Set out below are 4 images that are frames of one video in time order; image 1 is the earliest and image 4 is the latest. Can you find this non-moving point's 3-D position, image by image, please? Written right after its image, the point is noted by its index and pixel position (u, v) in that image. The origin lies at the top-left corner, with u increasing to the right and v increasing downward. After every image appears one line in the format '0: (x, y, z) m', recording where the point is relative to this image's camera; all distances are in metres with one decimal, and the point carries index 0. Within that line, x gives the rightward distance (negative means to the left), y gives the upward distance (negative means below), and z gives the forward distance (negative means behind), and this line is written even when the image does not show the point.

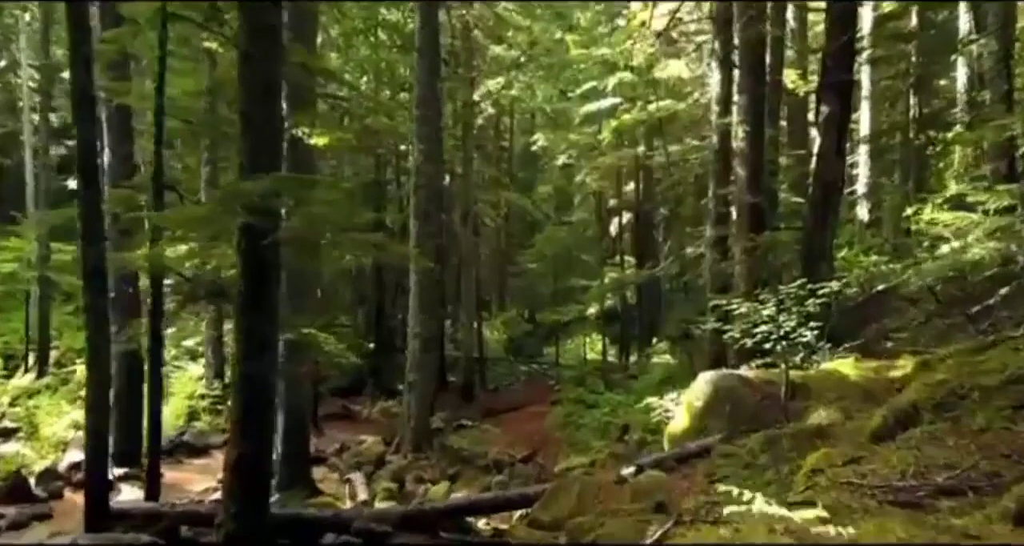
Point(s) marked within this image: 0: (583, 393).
0: (+1.9, -3.2, +19.4) m
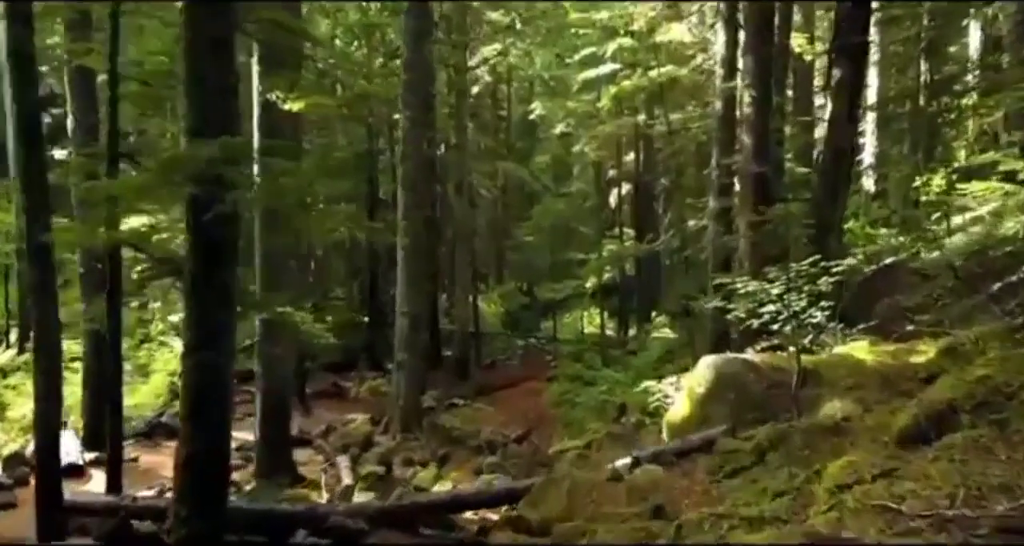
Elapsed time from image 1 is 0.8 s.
0: (+1.7, -2.5, +18.8) m
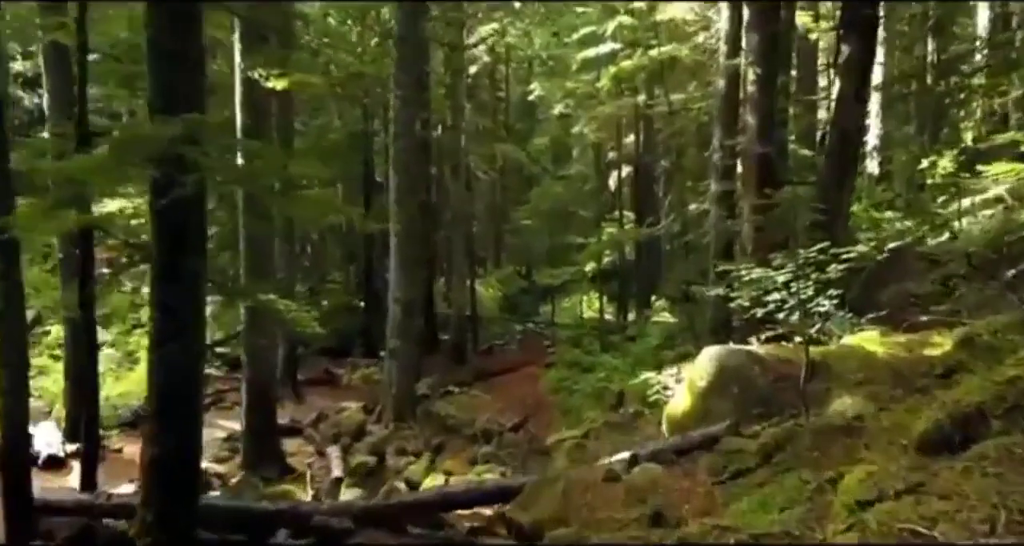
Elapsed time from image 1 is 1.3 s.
0: (+1.7, -2.1, +18.5) m
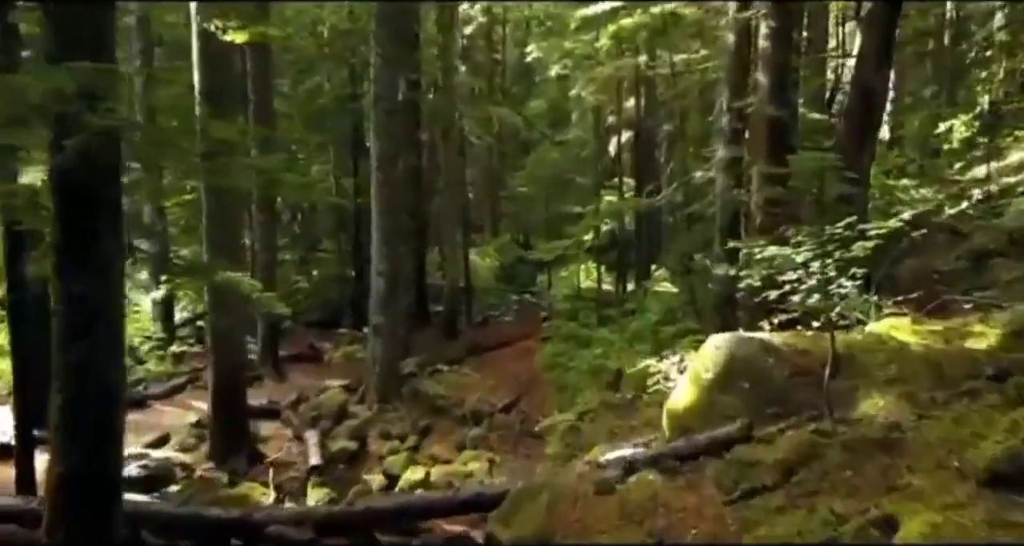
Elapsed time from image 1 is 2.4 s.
0: (+1.5, -1.4, +17.7) m
